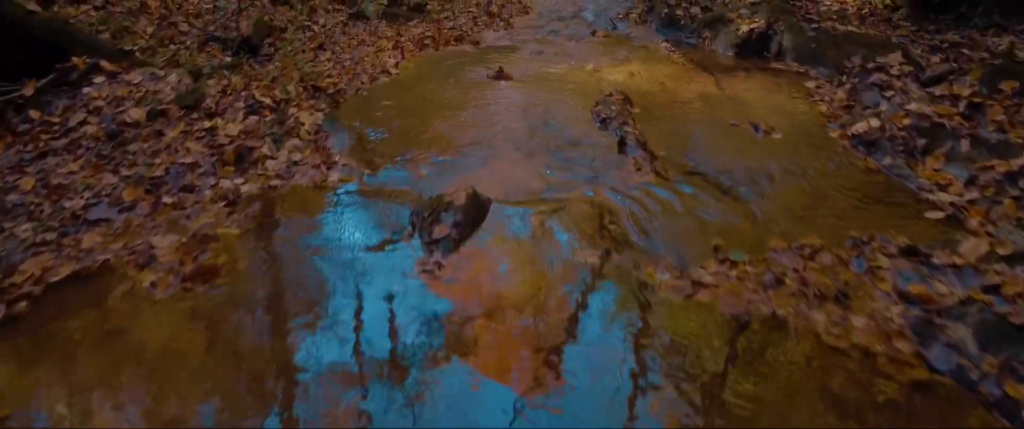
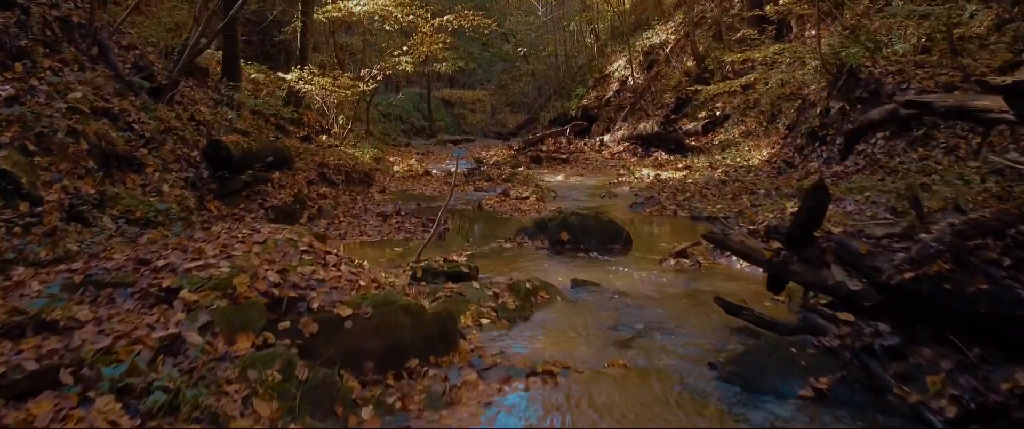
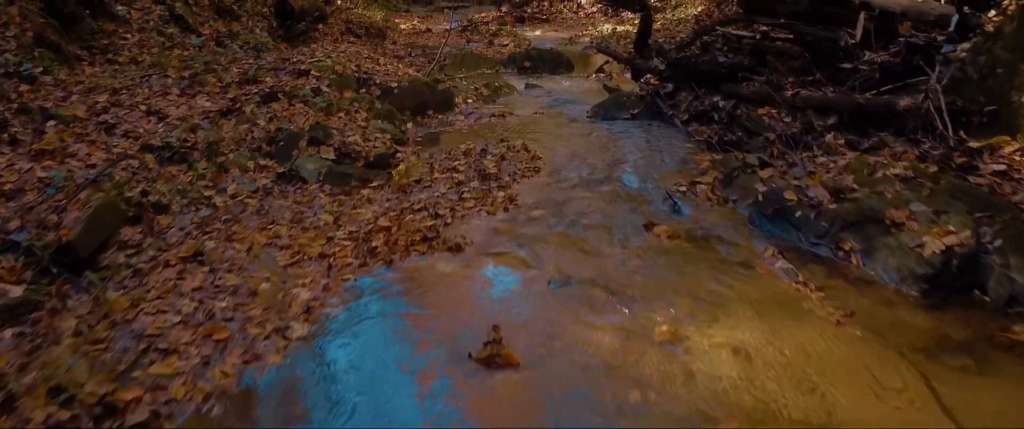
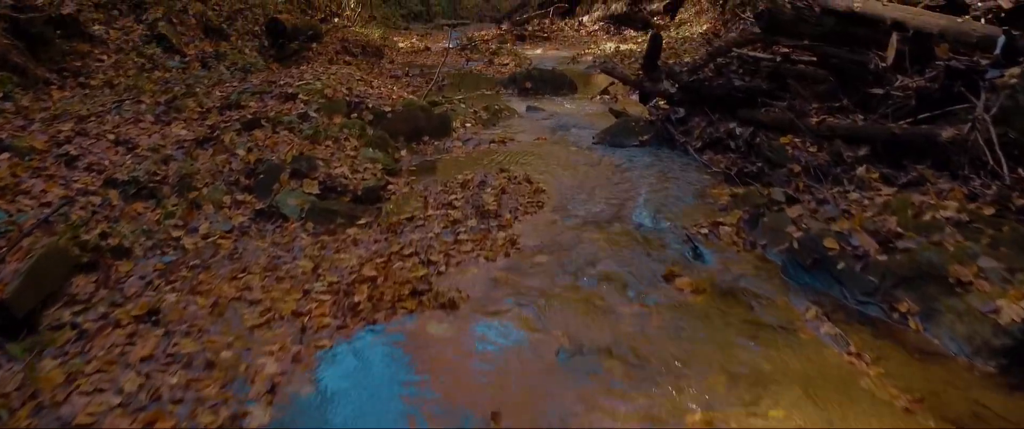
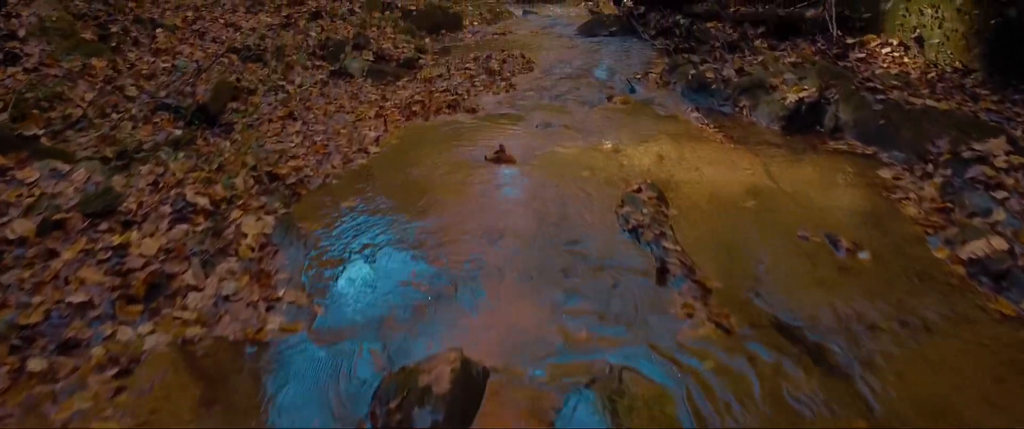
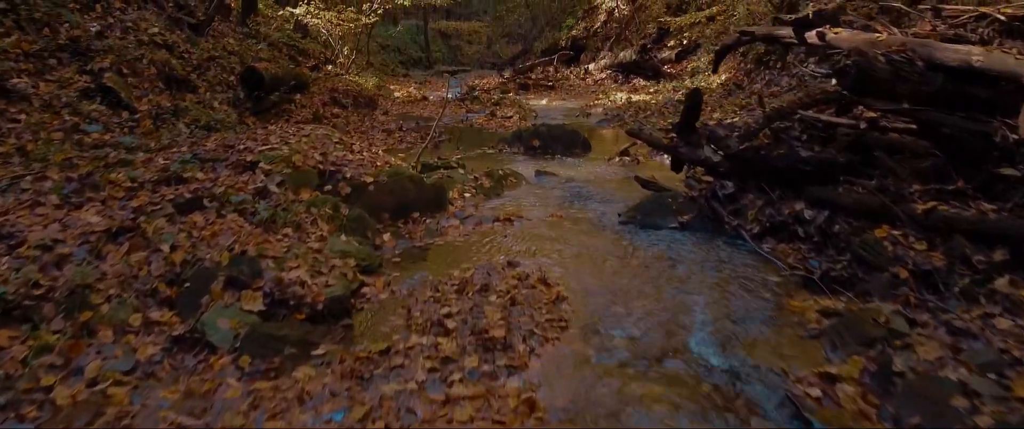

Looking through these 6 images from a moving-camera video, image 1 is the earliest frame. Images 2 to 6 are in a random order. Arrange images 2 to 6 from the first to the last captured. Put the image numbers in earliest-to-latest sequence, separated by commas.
5, 3, 4, 6, 2
